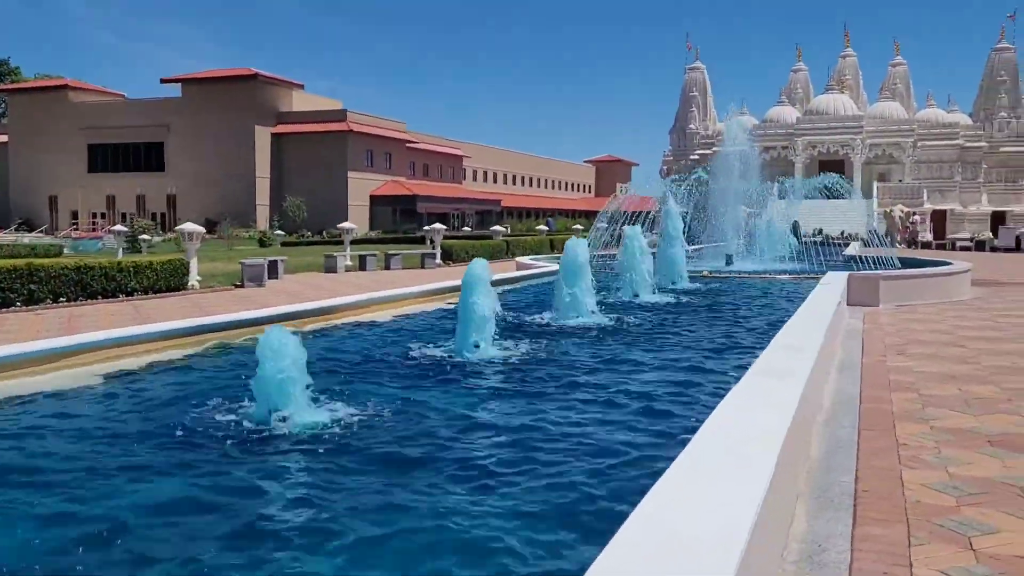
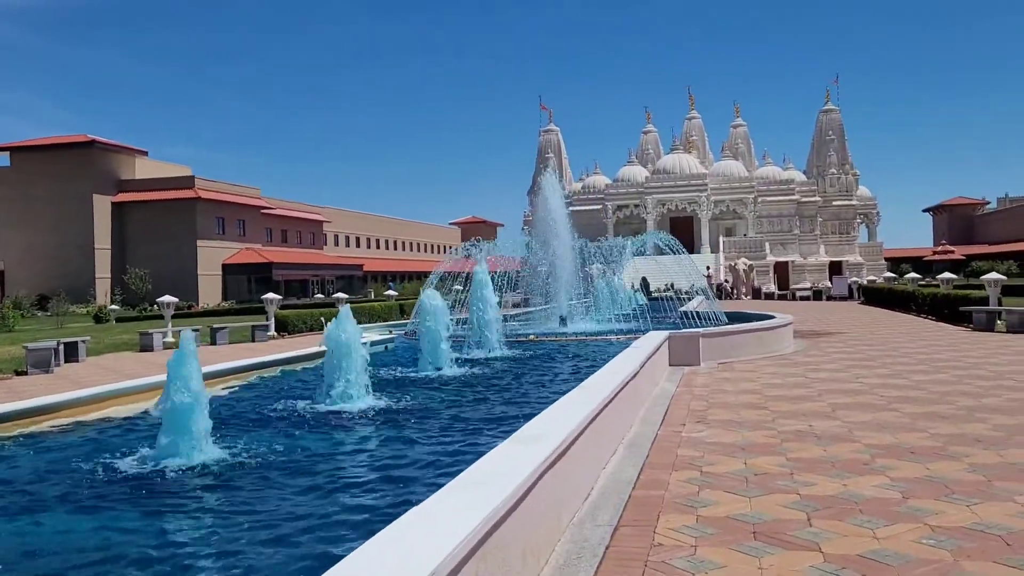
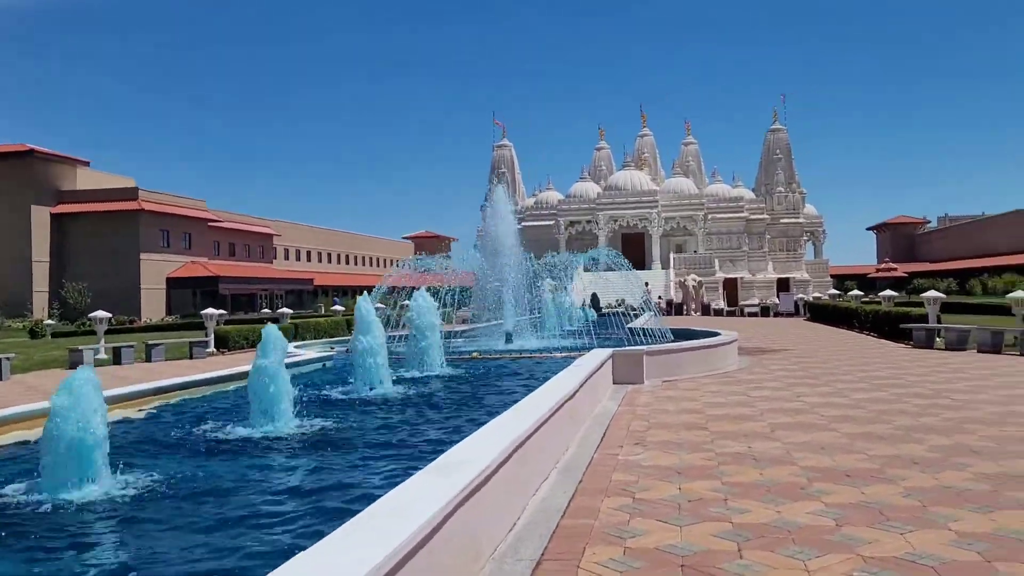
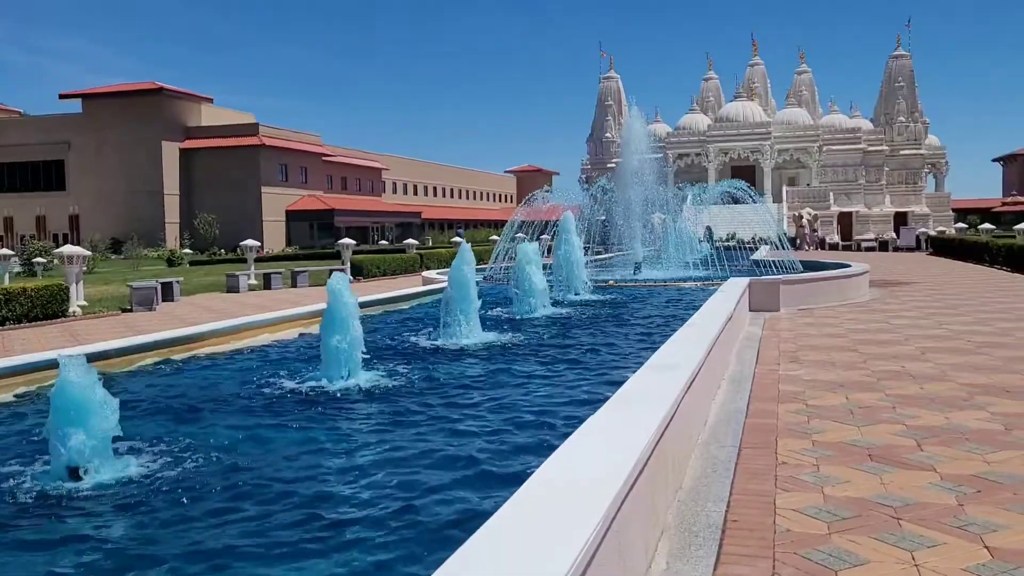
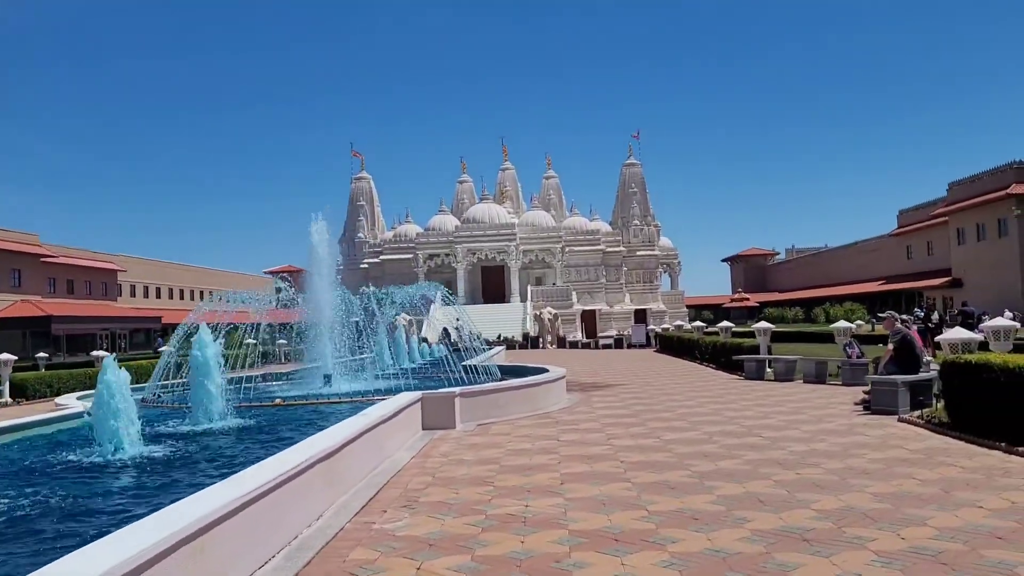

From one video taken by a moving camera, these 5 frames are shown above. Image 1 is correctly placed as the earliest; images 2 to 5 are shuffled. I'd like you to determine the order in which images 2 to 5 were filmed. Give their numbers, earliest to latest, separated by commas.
4, 2, 3, 5
